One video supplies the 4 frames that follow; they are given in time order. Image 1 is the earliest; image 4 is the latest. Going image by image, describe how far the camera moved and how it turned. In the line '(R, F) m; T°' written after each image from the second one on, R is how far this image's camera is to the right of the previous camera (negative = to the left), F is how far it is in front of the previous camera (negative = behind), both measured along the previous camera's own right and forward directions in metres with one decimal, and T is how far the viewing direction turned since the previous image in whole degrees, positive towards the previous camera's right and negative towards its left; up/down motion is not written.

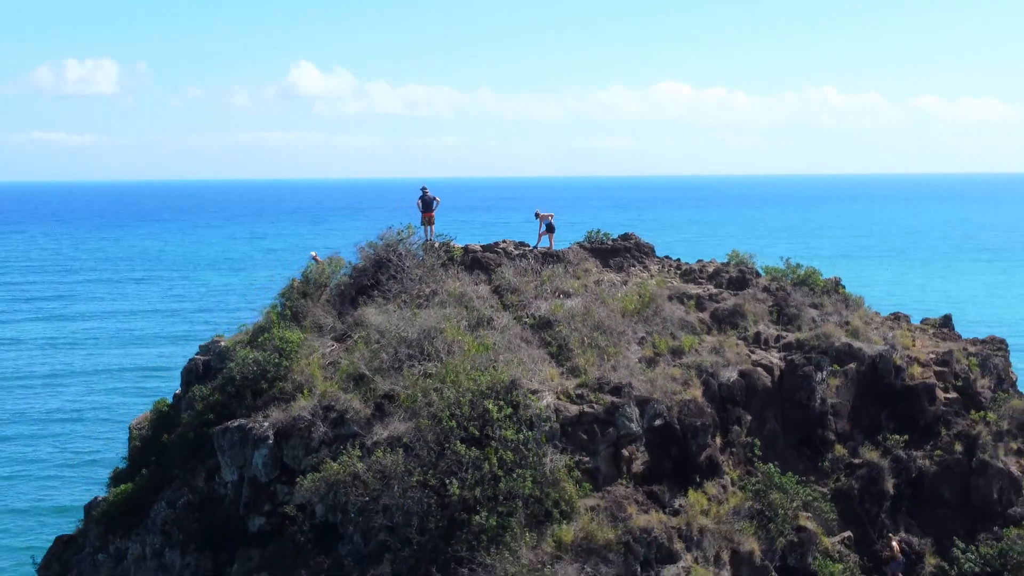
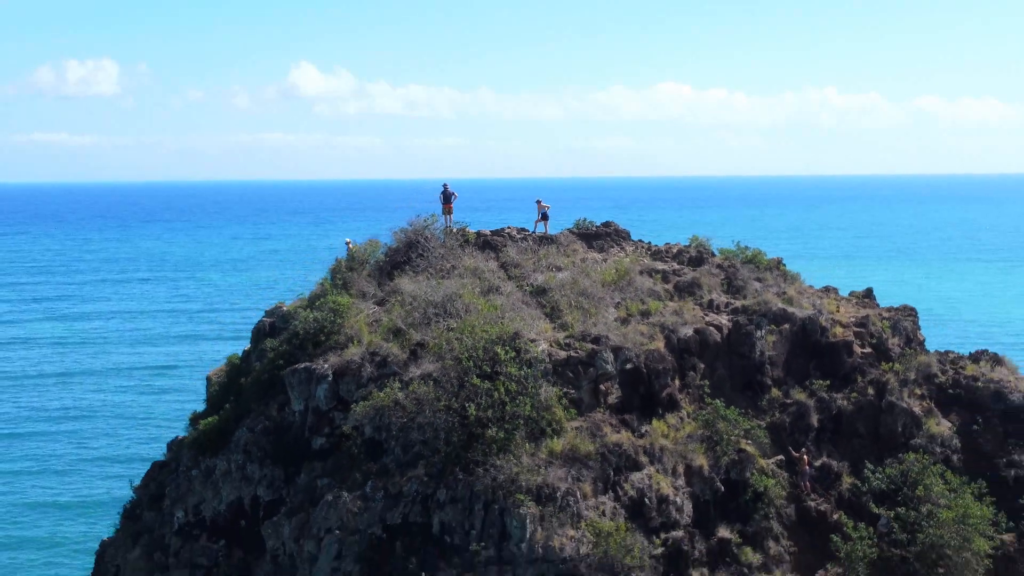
(0.0, -2.4) m; 0°
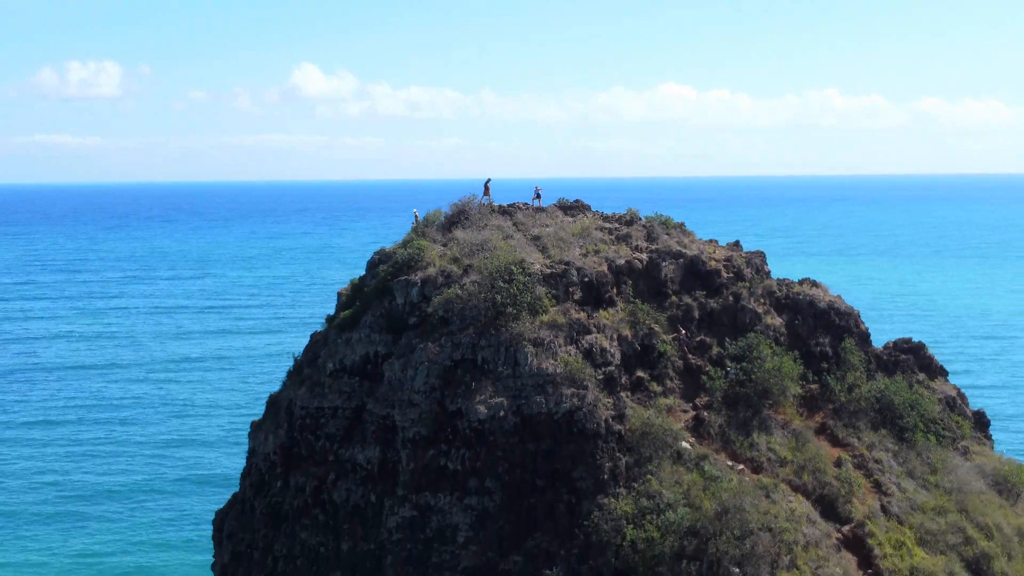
(-0.1, -8.3) m; 0°
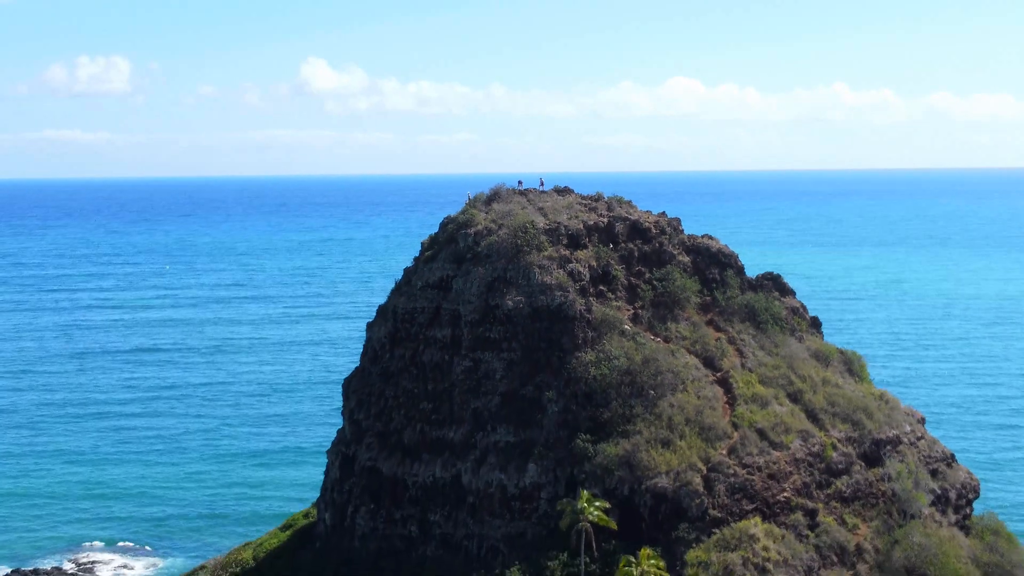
(-0.1, -13.5) m; 0°
